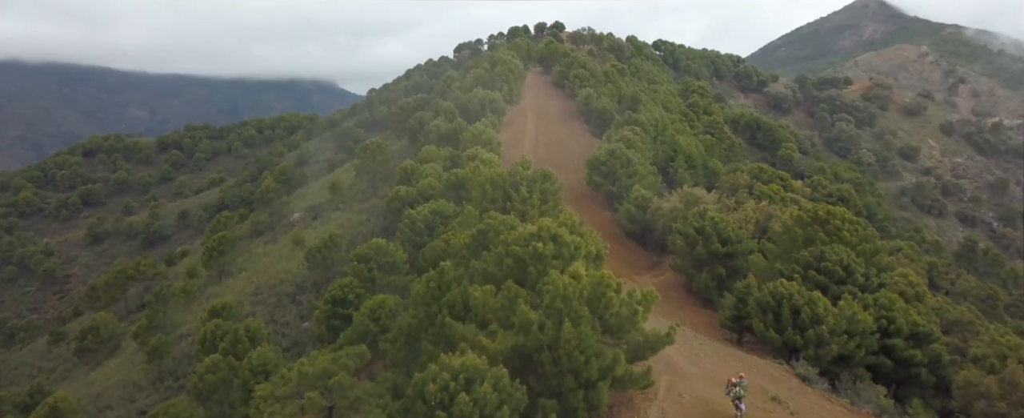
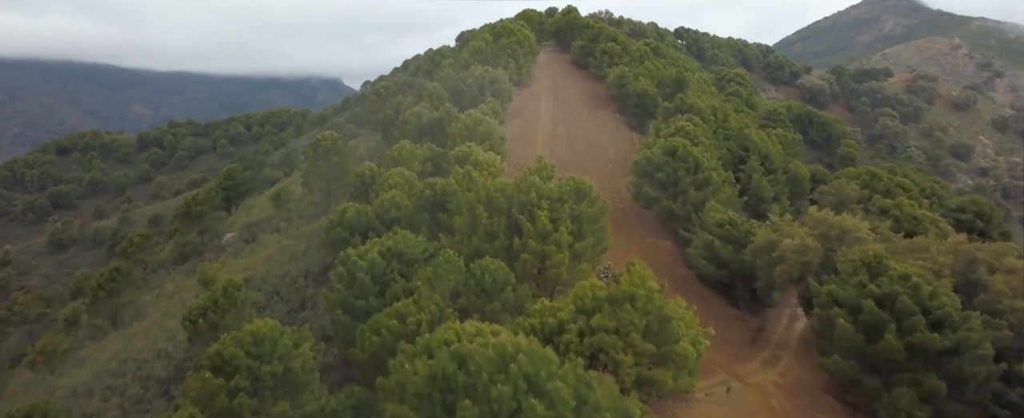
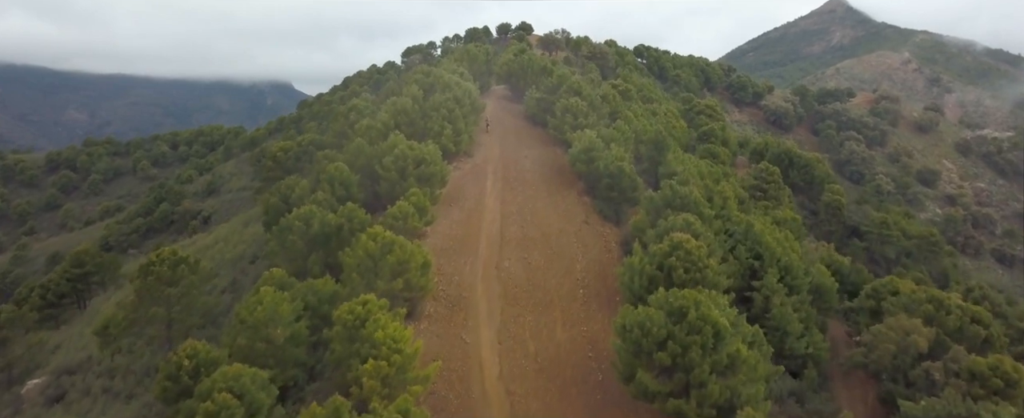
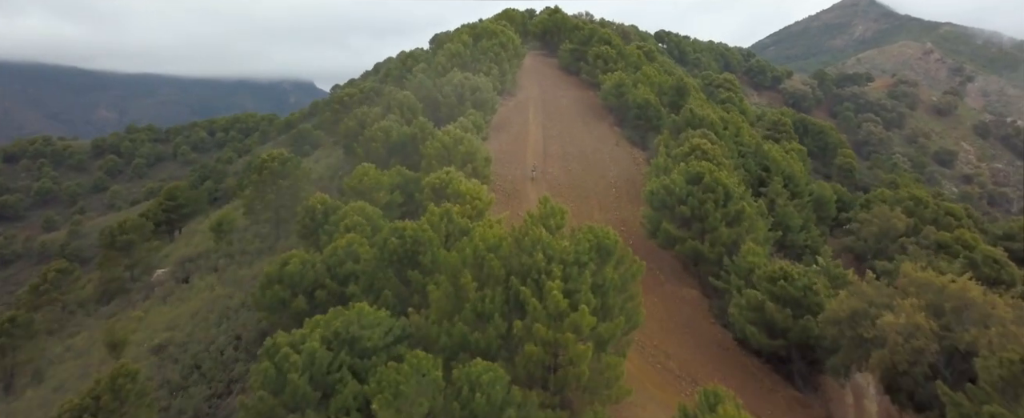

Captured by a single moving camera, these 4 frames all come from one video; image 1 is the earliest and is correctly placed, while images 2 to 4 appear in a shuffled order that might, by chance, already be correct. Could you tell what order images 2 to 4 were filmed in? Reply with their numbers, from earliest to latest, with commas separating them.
2, 4, 3
